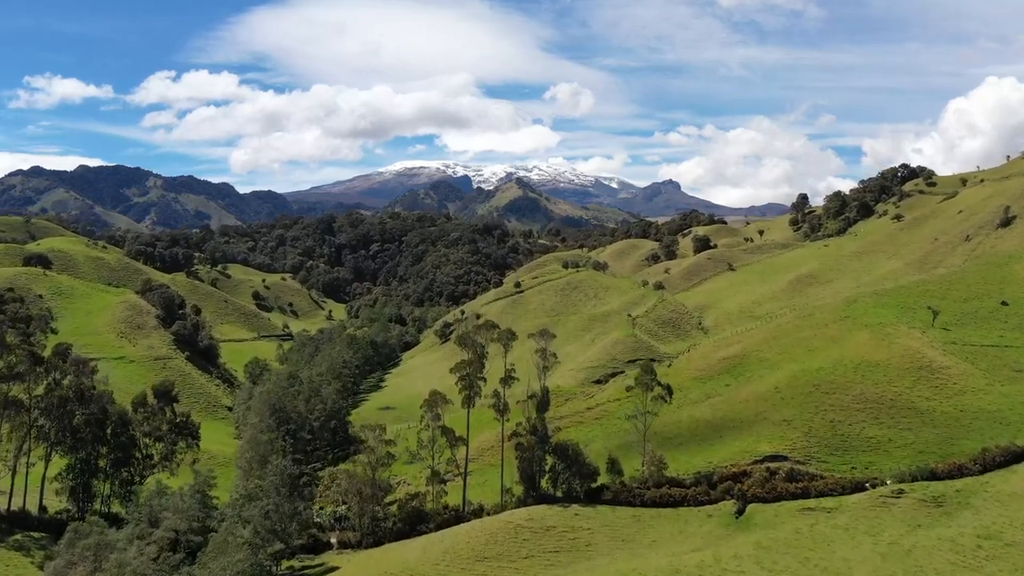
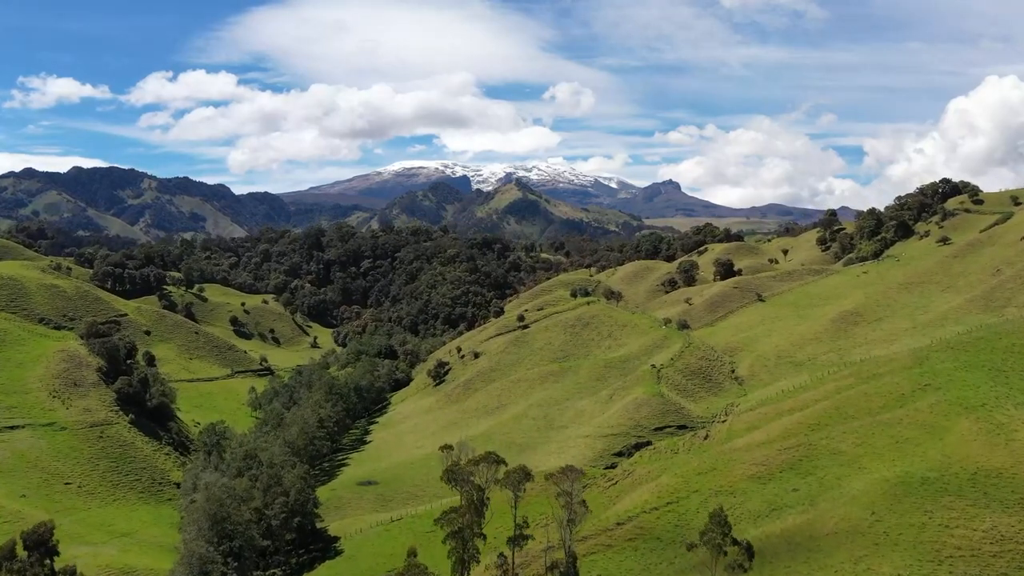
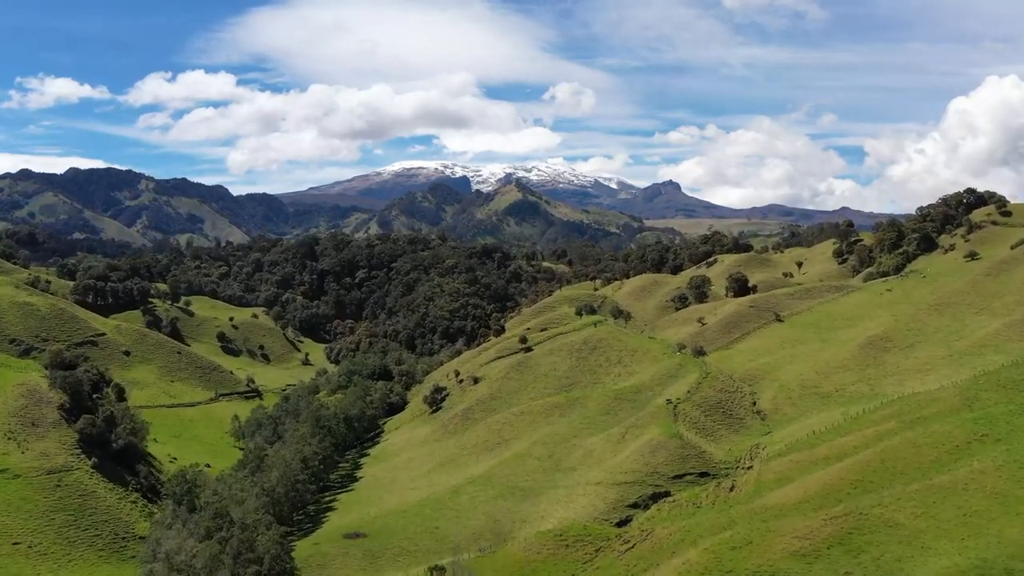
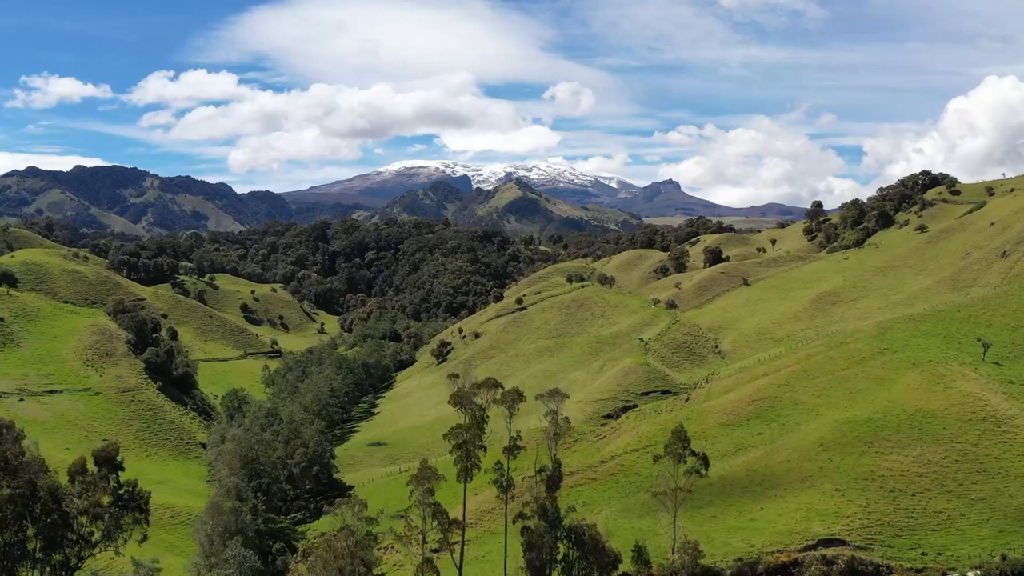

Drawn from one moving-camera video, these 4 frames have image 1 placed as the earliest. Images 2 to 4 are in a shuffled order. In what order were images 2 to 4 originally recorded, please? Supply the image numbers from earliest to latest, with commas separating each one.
4, 2, 3
